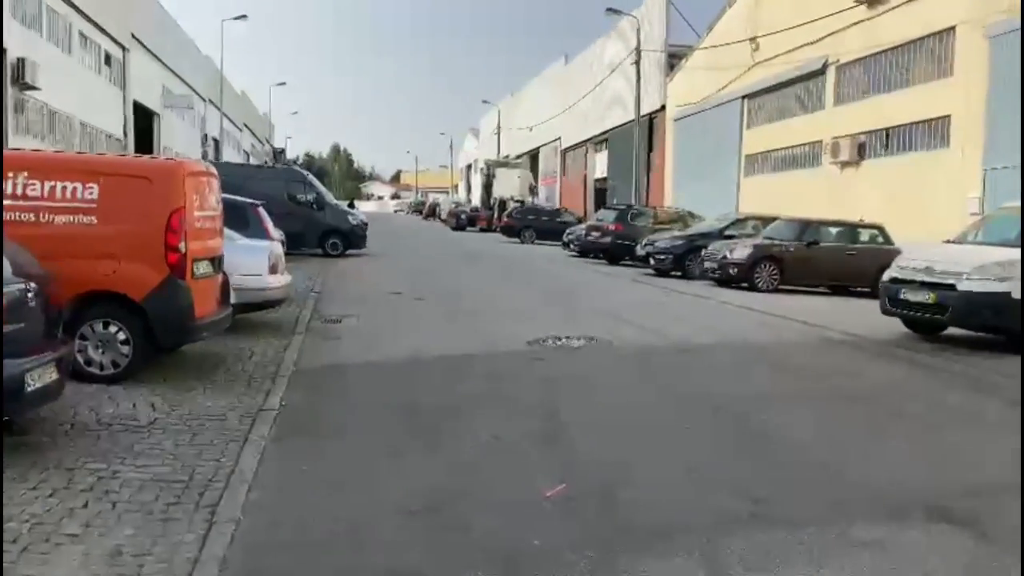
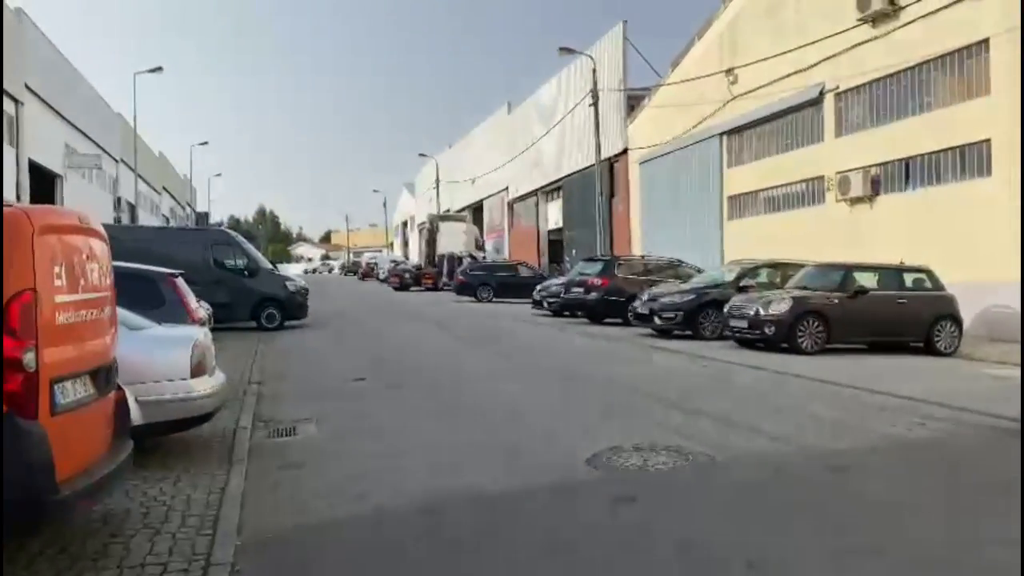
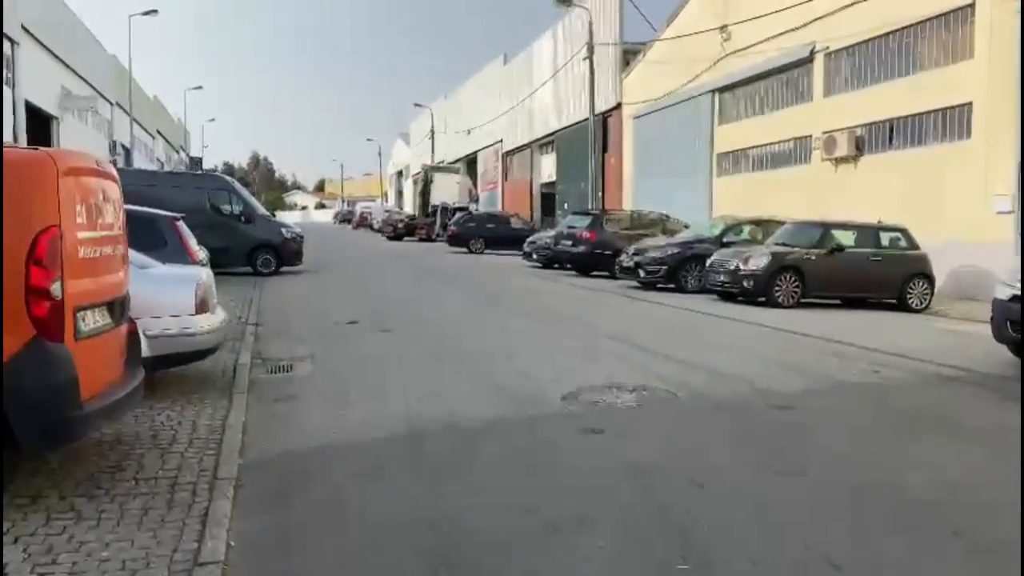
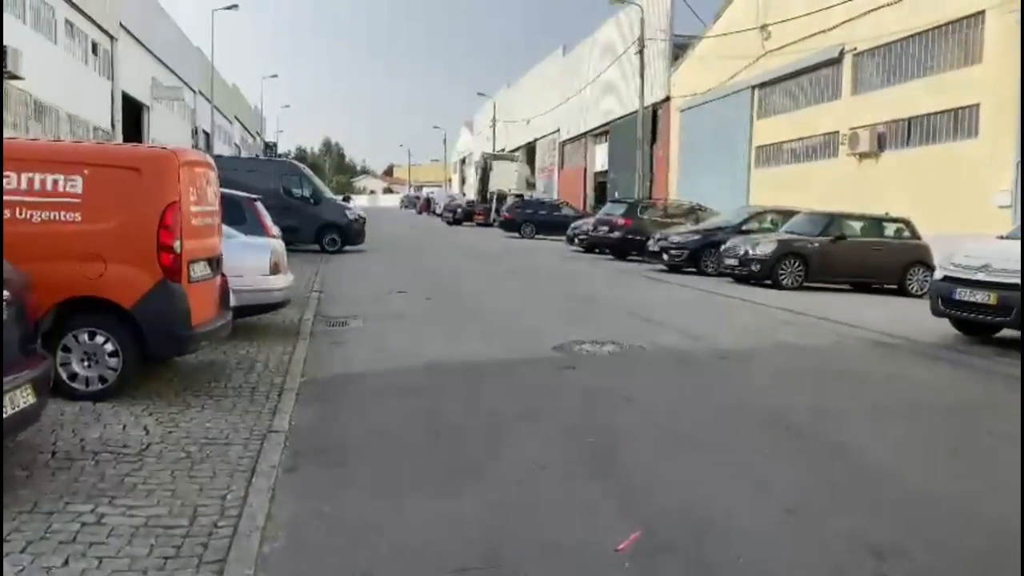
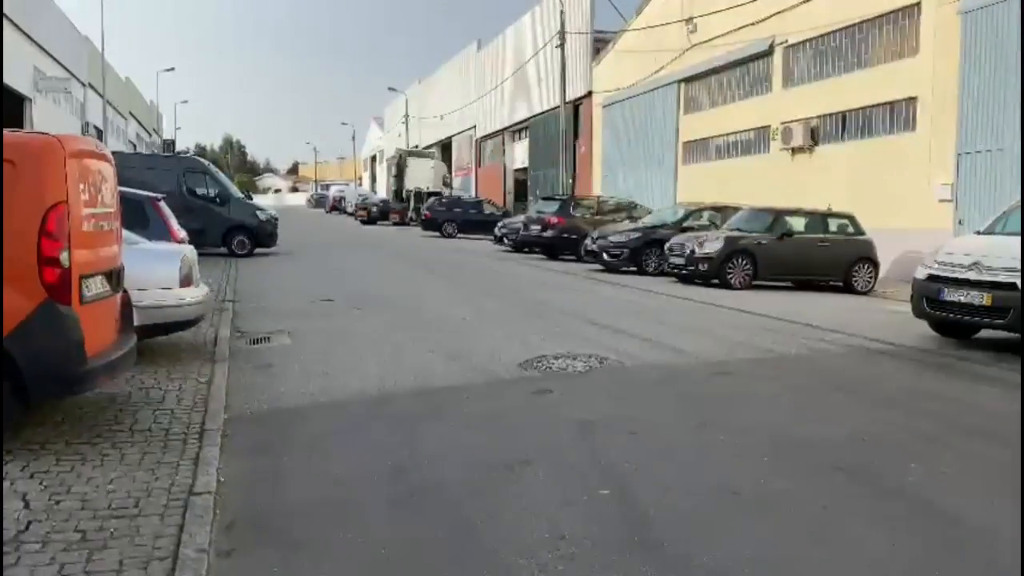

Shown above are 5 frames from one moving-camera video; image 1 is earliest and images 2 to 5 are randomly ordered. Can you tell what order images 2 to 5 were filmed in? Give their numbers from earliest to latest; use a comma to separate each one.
4, 5, 3, 2
